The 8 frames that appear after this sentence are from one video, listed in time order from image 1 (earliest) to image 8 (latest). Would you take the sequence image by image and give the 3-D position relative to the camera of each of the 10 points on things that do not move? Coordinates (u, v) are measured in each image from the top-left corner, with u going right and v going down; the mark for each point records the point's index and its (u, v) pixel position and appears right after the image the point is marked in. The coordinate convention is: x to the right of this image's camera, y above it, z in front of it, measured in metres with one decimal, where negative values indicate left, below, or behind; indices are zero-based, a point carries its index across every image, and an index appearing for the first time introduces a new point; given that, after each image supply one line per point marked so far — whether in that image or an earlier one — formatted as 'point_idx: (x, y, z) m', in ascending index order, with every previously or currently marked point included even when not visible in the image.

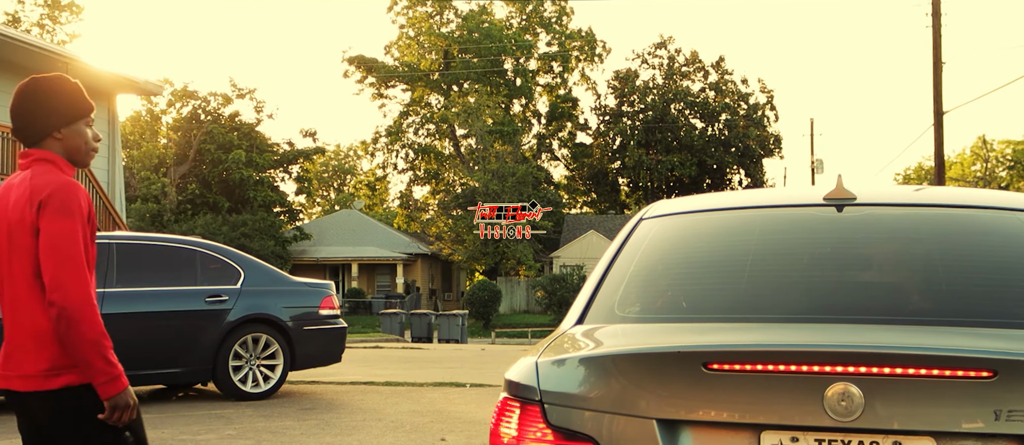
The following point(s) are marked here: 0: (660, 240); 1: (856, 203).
0: (+0.7, -0.1, +4.8) m
1: (+1.7, +0.1, +5.0) m
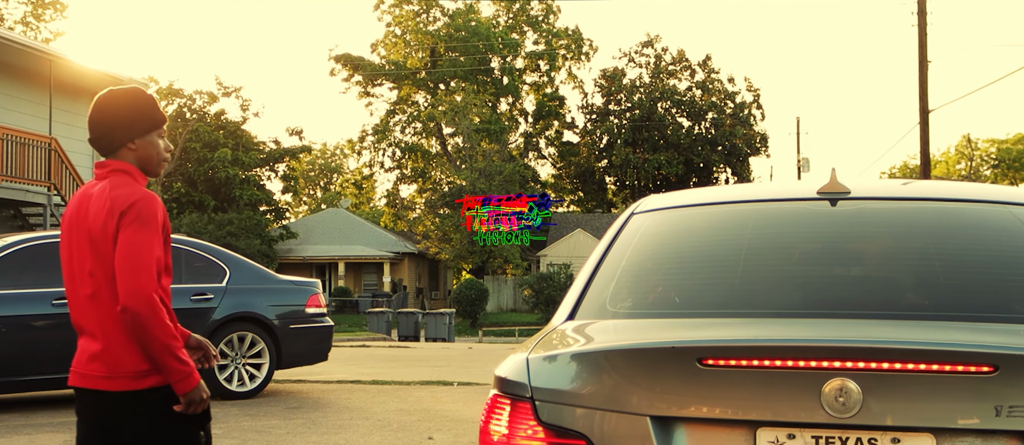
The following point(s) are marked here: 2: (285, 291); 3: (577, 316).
0: (+0.6, -0.1, +4.8) m
1: (+1.6, +0.1, +4.9) m
2: (-3.2, -1.0, +14.8) m
3: (+0.3, -0.4, +4.2) m
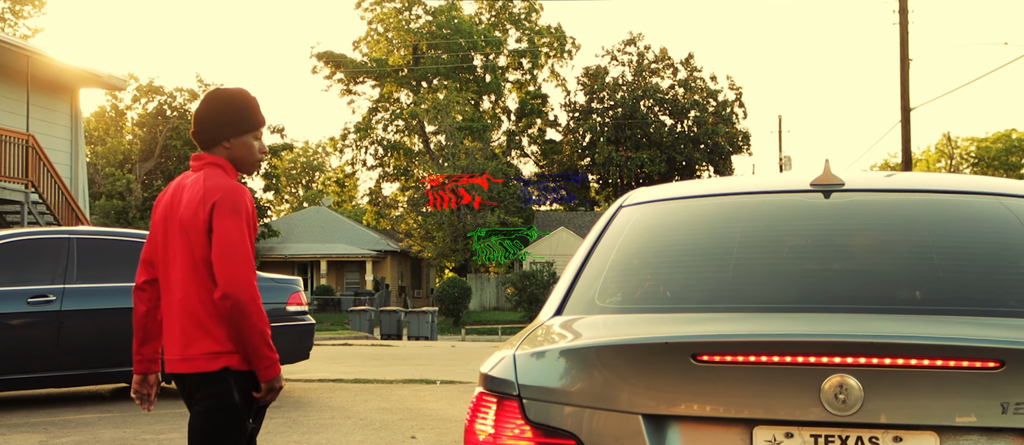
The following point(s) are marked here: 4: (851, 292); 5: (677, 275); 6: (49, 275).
0: (+0.6, 0.0, +4.6) m
1: (+1.6, +0.2, +4.8) m
2: (-3.5, -0.9, +14.6) m
3: (+0.2, -0.4, +4.1) m
4: (+1.3, -0.3, +4.0) m
5: (+0.7, -0.2, +4.2) m
6: (-5.8, -0.7, +13.0) m
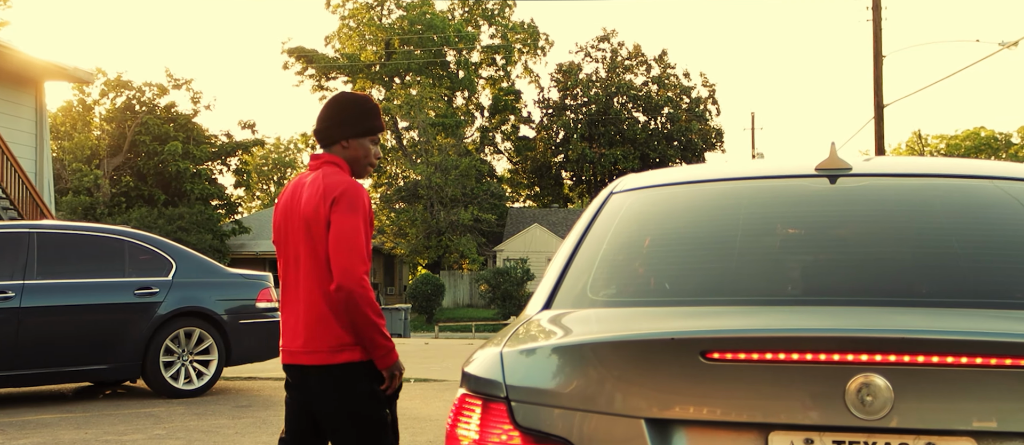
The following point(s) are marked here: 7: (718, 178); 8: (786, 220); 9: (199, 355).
0: (+0.5, 0.0, +4.3) m
1: (+1.5, +0.2, +4.5) m
2: (-3.8, -0.8, +14.2) m
3: (+0.2, -0.3, +3.8) m
4: (+1.2, -0.2, +3.7) m
5: (+0.6, -0.2, +3.9) m
6: (-6.1, -0.6, +12.5) m
7: (+0.9, +0.2, +4.7) m
8: (+1.1, 0.0, +4.2) m
9: (-4.2, -1.8, +13.8) m
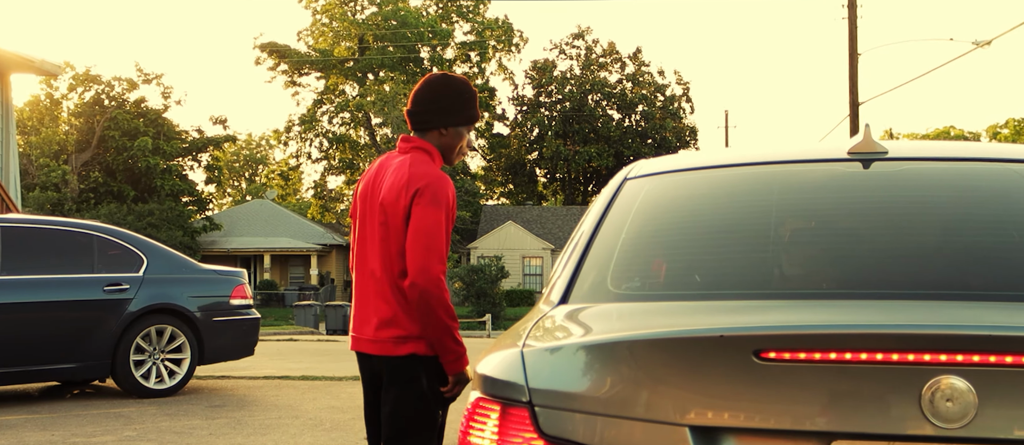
0: (+0.5, +0.1, +4.0) m
1: (+1.5, +0.3, +4.2) m
2: (-4.0, -0.8, +13.7) m
3: (+0.2, -0.3, +3.5) m
4: (+1.3, -0.2, +3.4) m
5: (+0.7, -0.1, +3.6) m
6: (-6.3, -0.5, +12.0) m
7: (+0.9, +0.2, +4.3) m
8: (+1.1, +0.1, +3.8) m
9: (-4.4, -1.7, +13.3) m
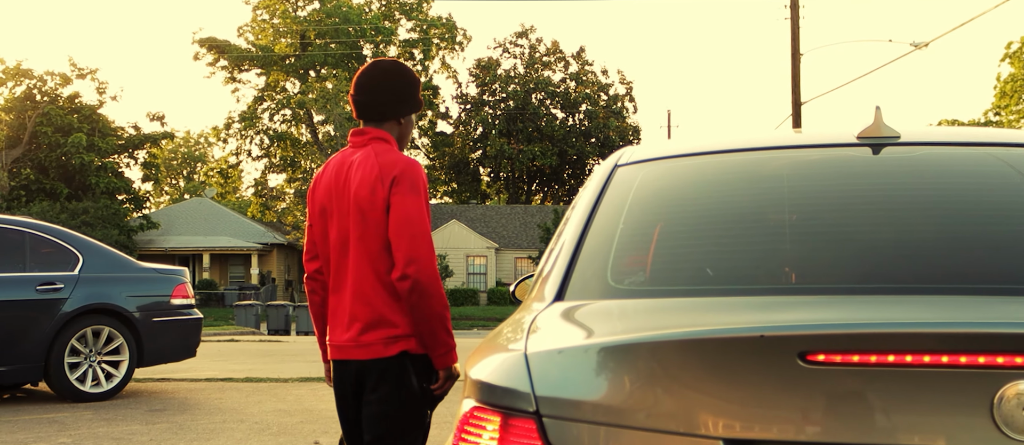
0: (+0.5, +0.1, +3.7) m
1: (+1.4, +0.3, +4.0) m
2: (-4.6, -0.7, +13.2) m
3: (+0.2, -0.2, +3.1) m
4: (+1.2, -0.1, +3.2) m
5: (+0.6, -0.1, +3.3) m
6: (-6.8, -0.4, +11.3) m
7: (+0.8, +0.3, +4.1) m
8: (+1.1, +0.1, +3.6) m
9: (-5.0, -1.6, +12.7) m
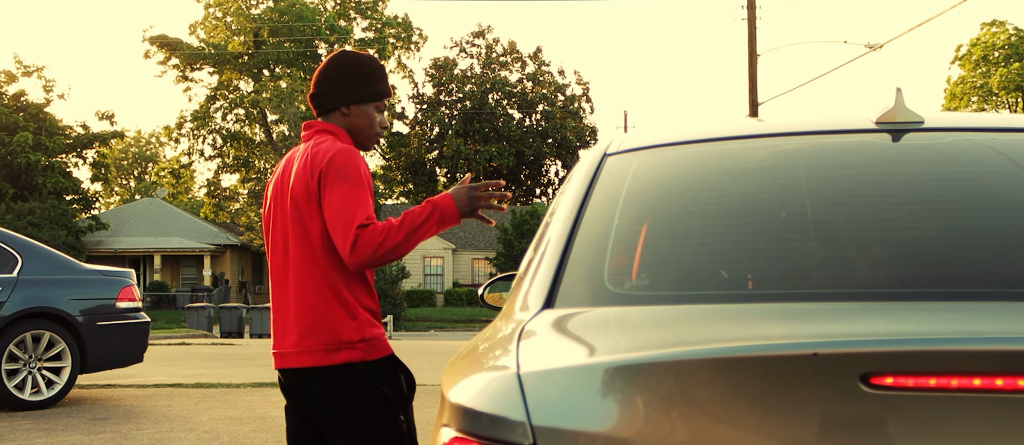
0: (+0.4, +0.1, +3.3) m
1: (+1.3, +0.3, +3.6) m
2: (-5.1, -0.7, +12.5) m
3: (+0.1, -0.2, +2.7) m
4: (+1.2, -0.1, +2.8) m
5: (+0.6, -0.1, +2.9) m
6: (-7.1, -0.4, +10.6) m
7: (+0.8, +0.3, +3.7) m
8: (+1.0, +0.1, +3.2) m
9: (-5.4, -1.6, +12.1) m
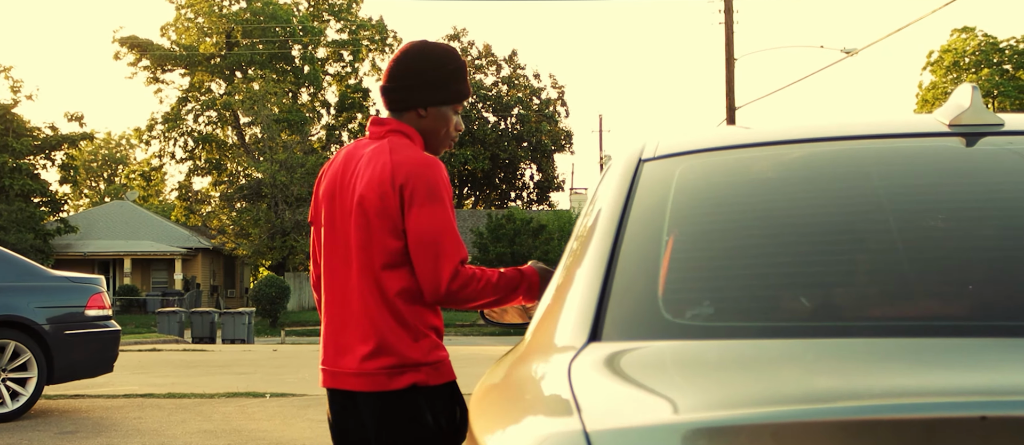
0: (+0.5, +0.1, +2.9) m
1: (+1.4, +0.3, +3.3) m
2: (-5.3, -0.8, +12.0) m
3: (+0.2, -0.2, +2.3) m
4: (+1.3, -0.2, +2.4) m
5: (+0.6, -0.1, +2.5) m
6: (-7.3, -0.5, +10.0) m
7: (+0.8, +0.2, +3.3) m
8: (+1.1, +0.1, +2.8) m
9: (-5.6, -1.7, +11.6) m
